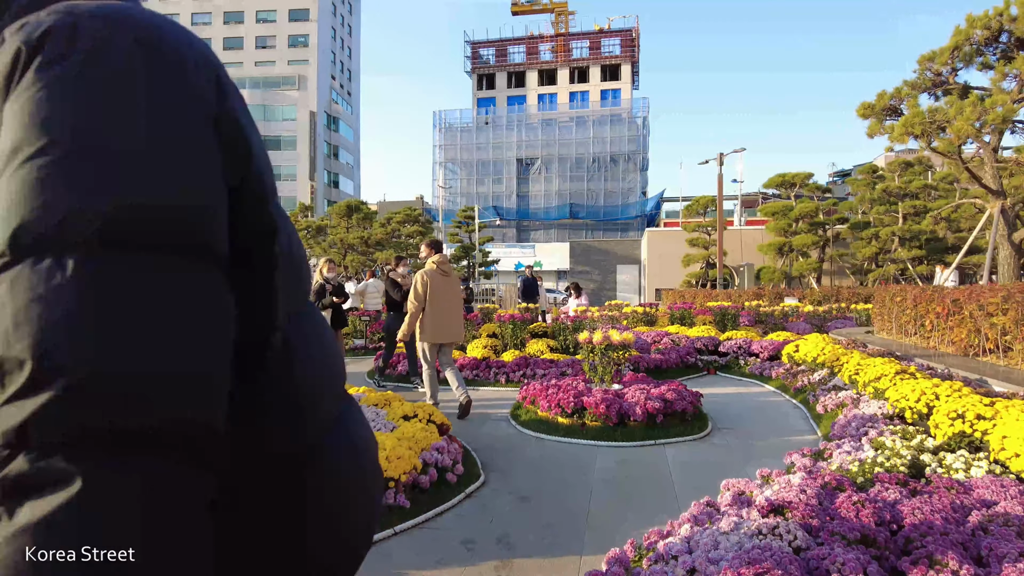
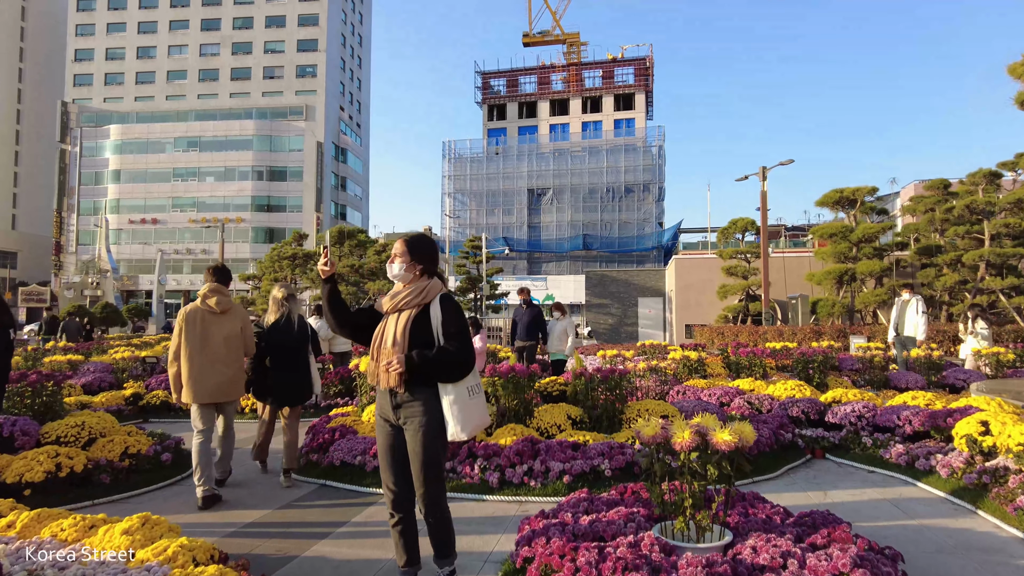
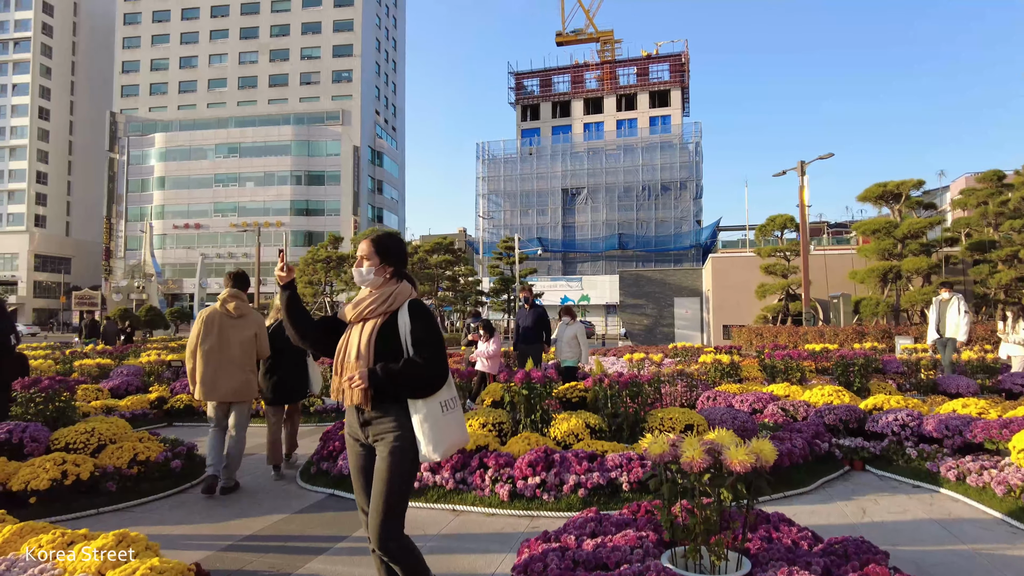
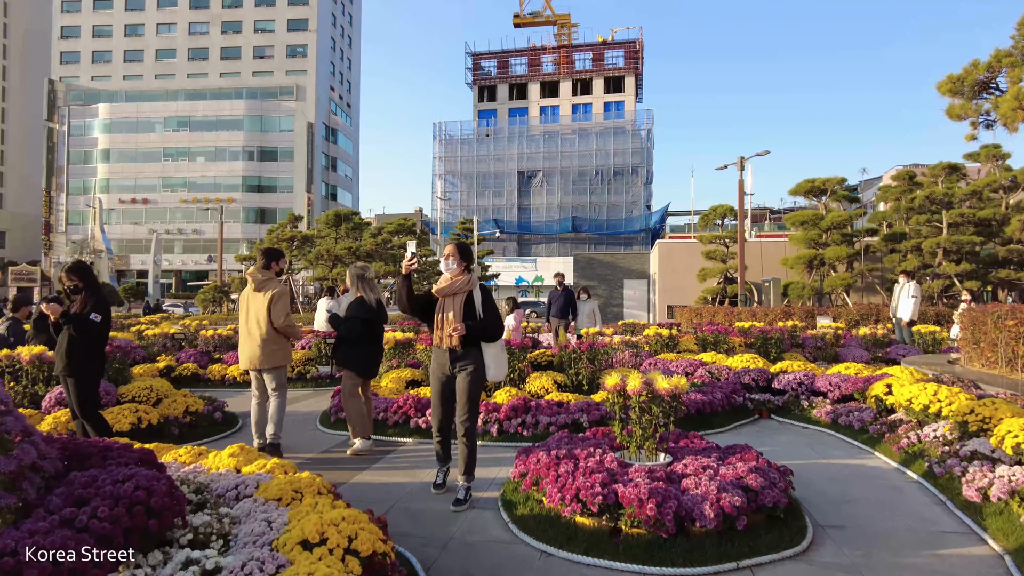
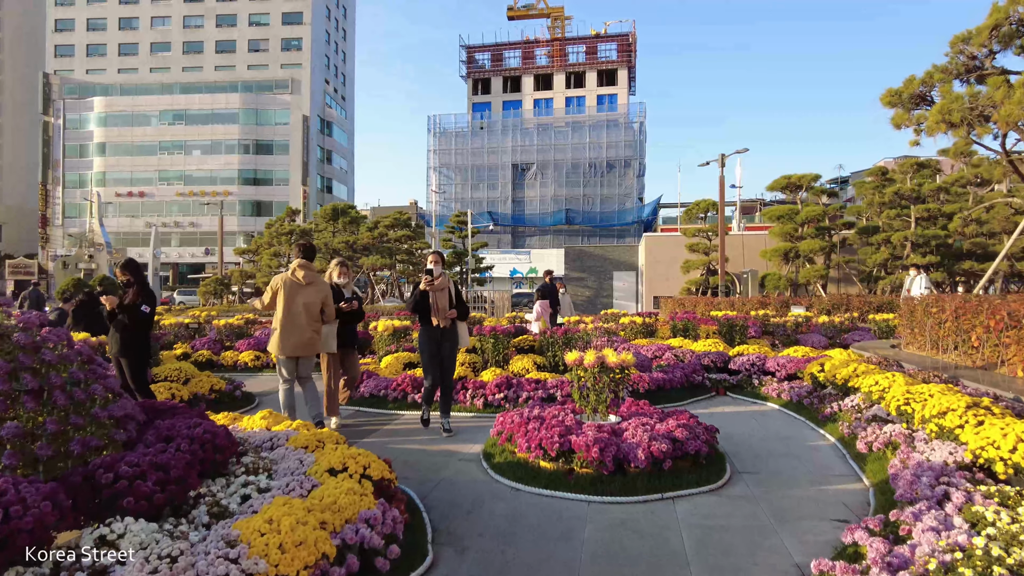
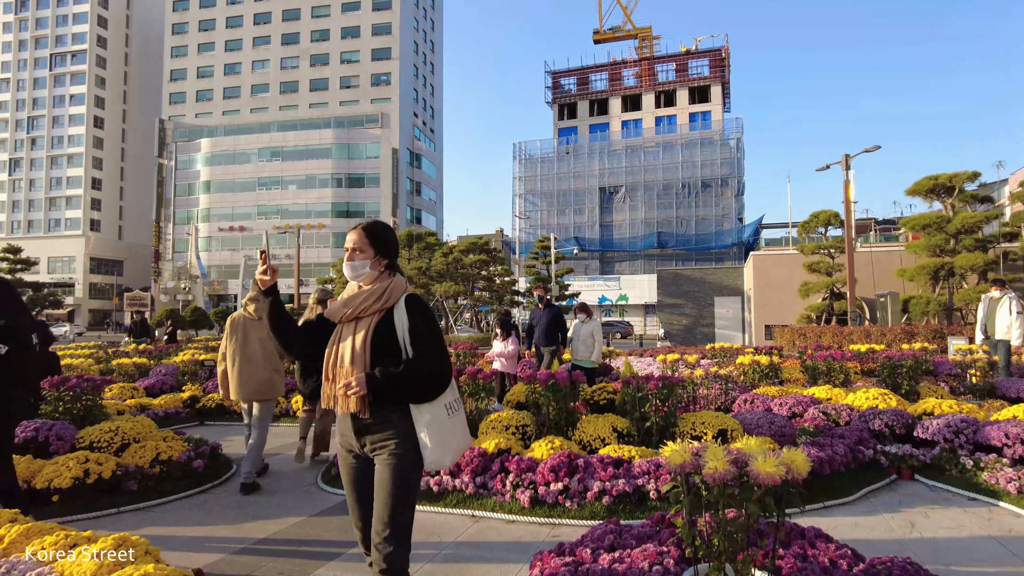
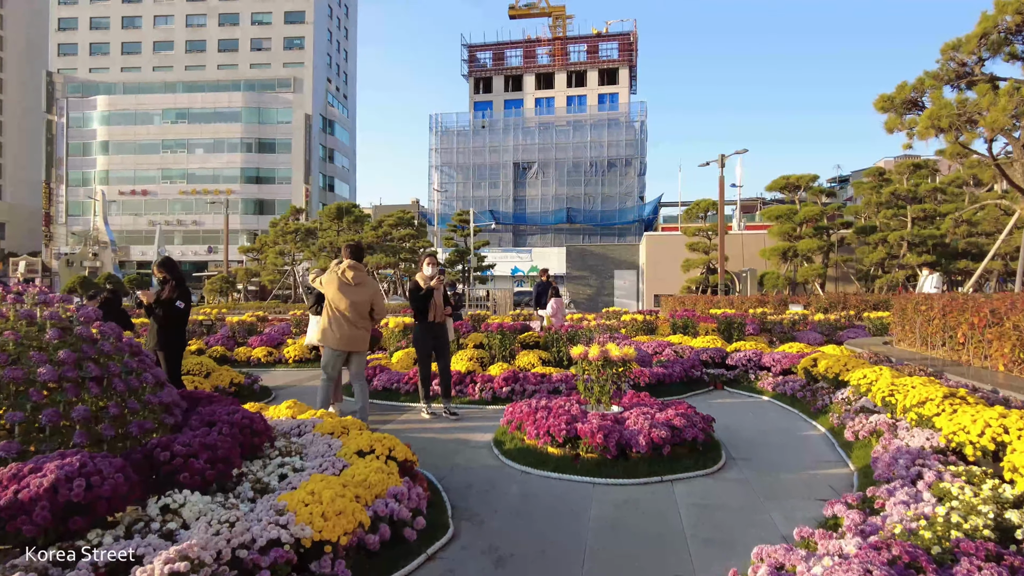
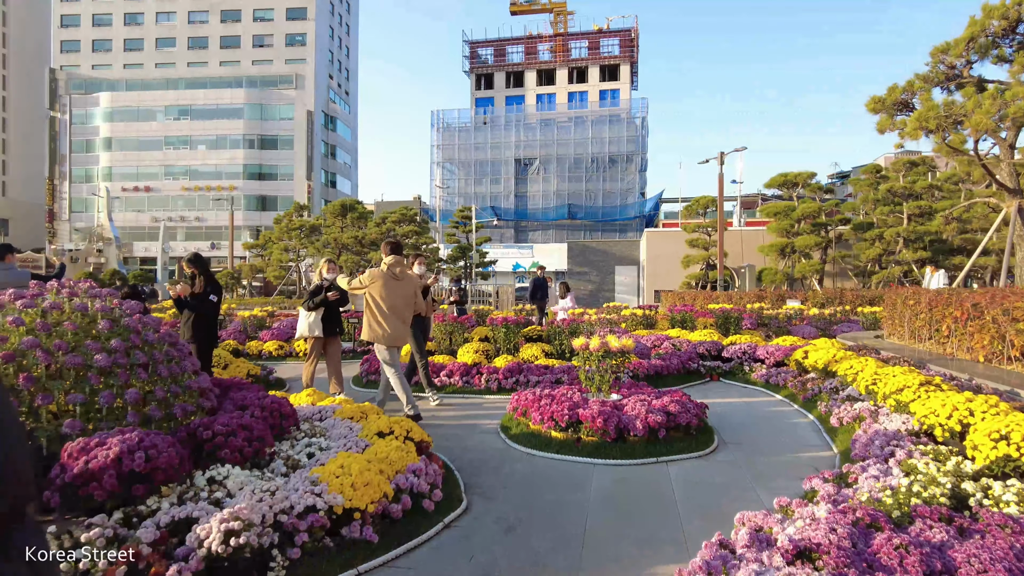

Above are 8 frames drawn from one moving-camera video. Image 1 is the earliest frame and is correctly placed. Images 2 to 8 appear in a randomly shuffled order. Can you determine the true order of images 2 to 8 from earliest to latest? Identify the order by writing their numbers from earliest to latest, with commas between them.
8, 7, 5, 4, 2, 3, 6
